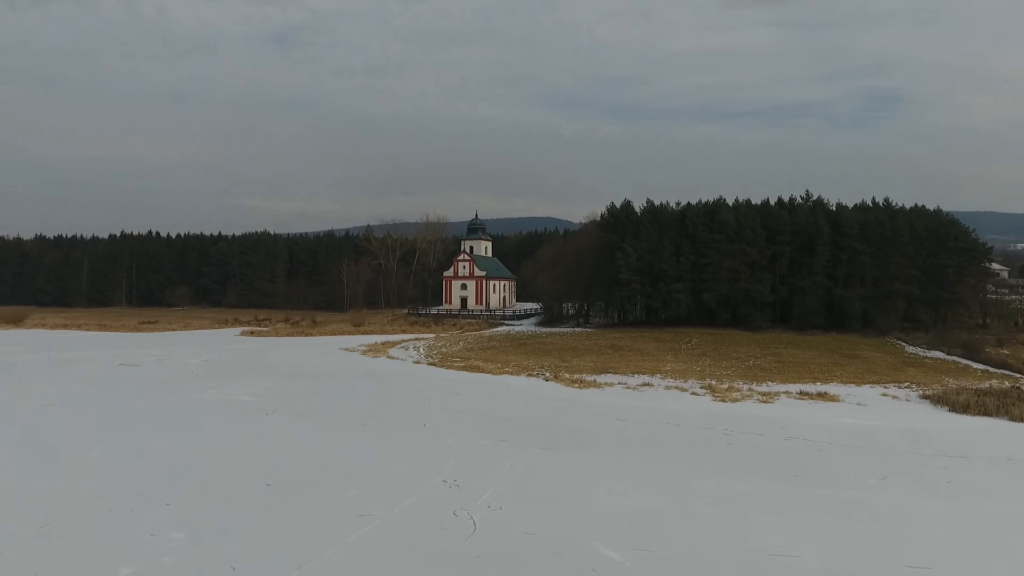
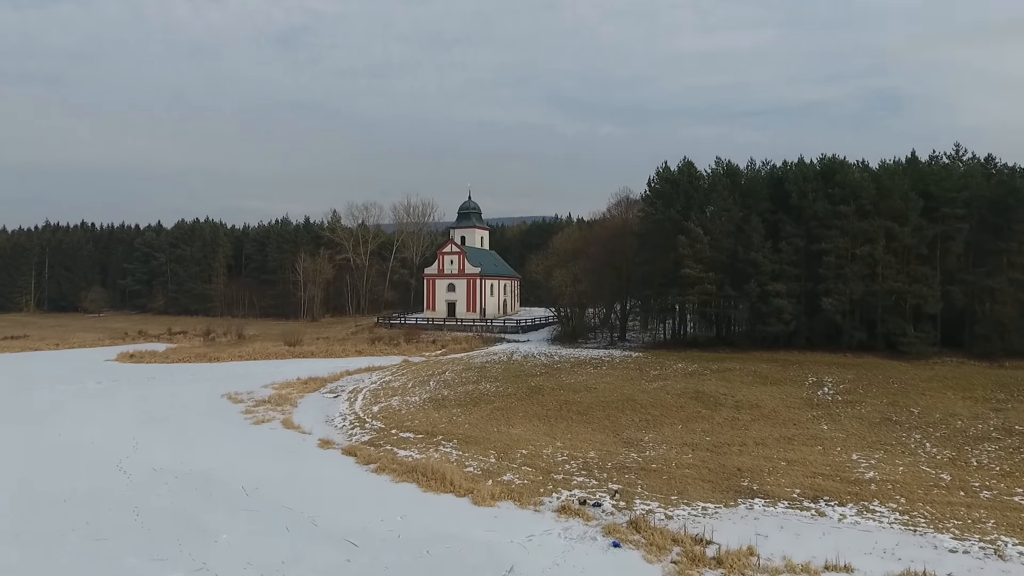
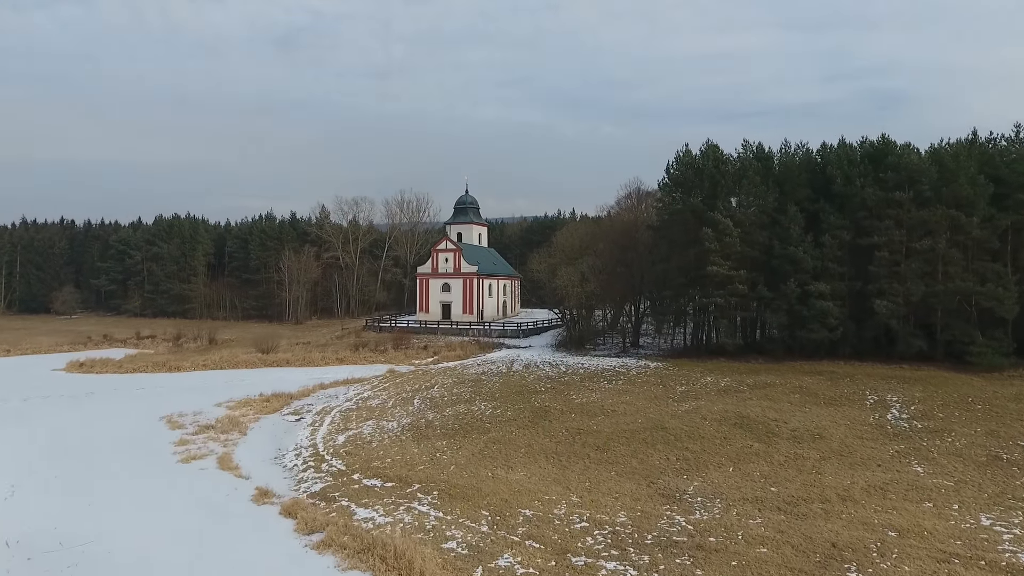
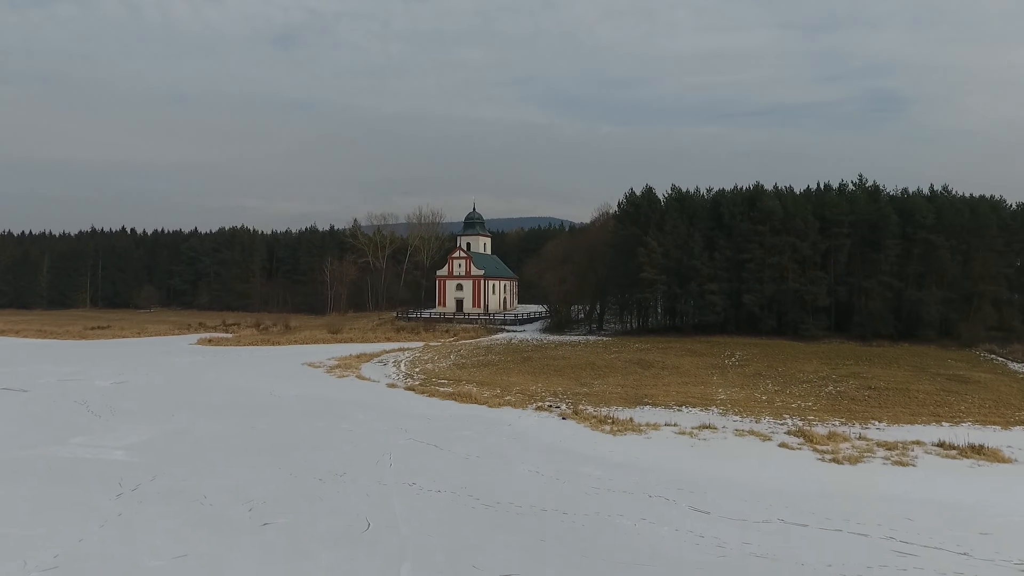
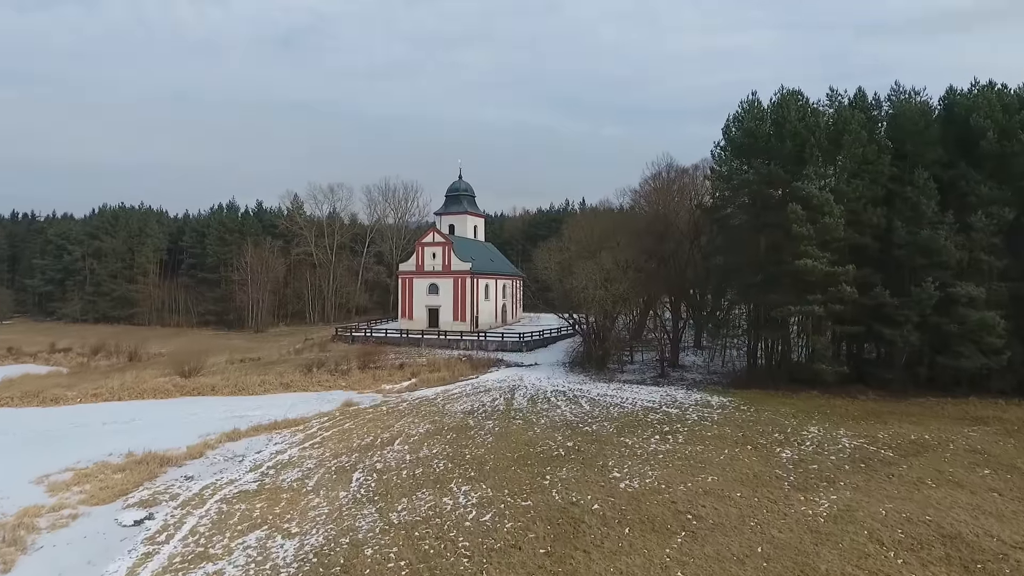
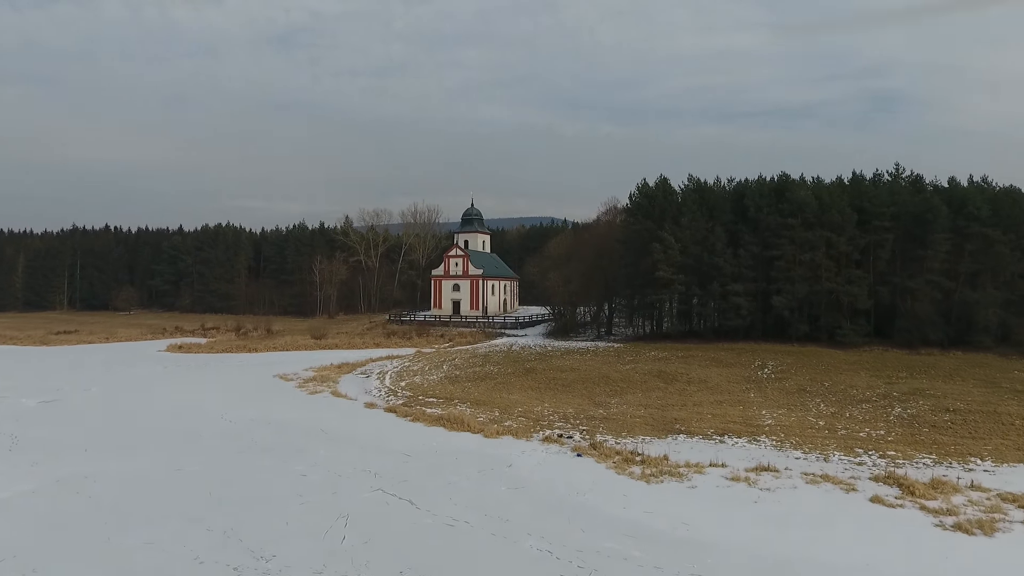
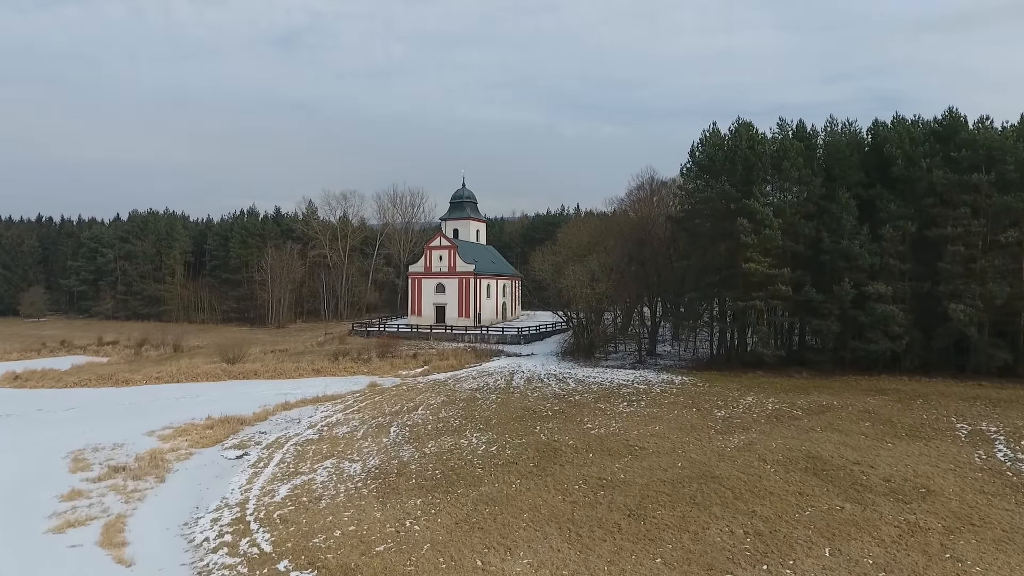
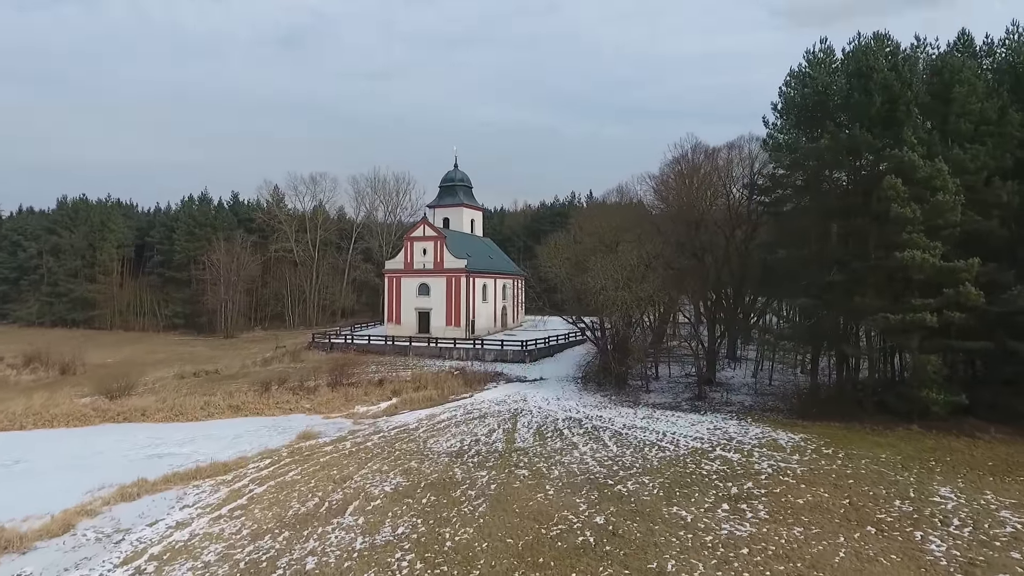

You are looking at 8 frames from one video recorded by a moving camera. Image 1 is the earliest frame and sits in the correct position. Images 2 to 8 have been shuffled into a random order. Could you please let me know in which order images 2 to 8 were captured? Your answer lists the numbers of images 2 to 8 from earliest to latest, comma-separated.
4, 6, 2, 3, 7, 5, 8
